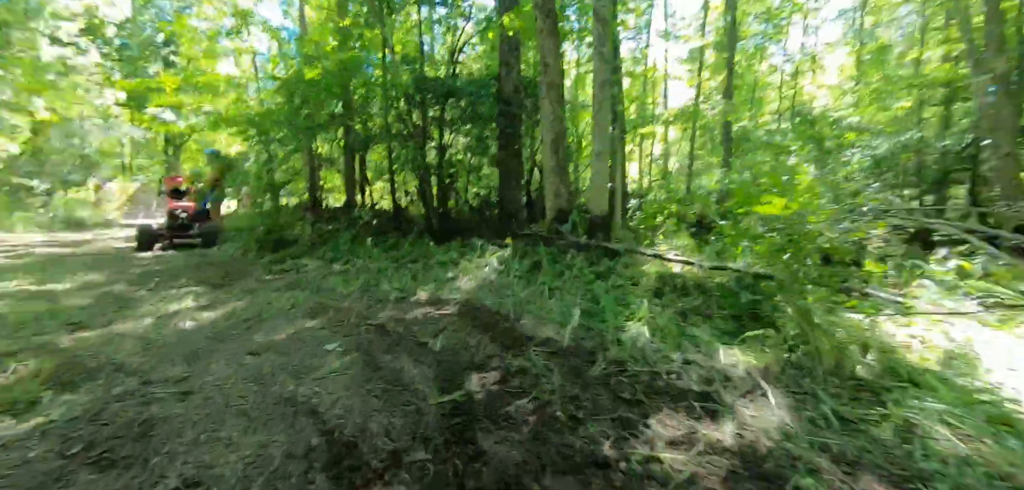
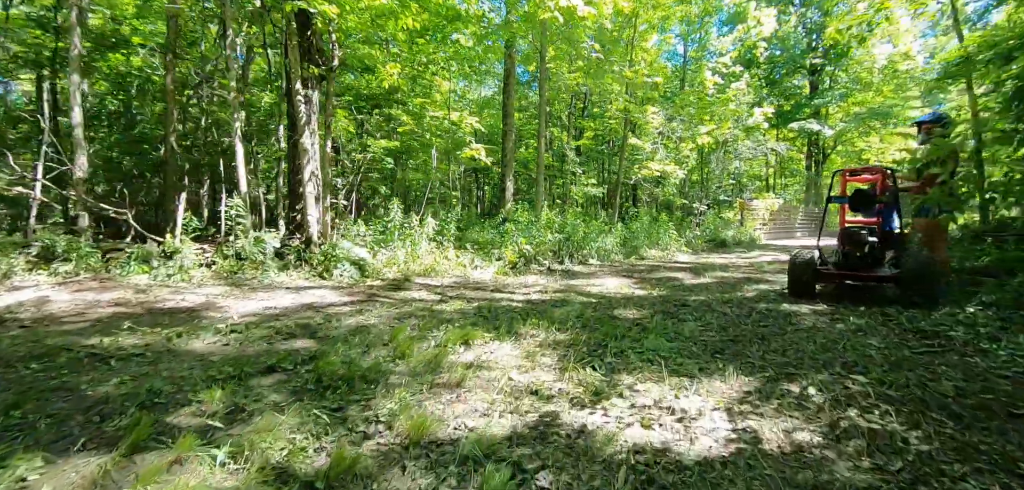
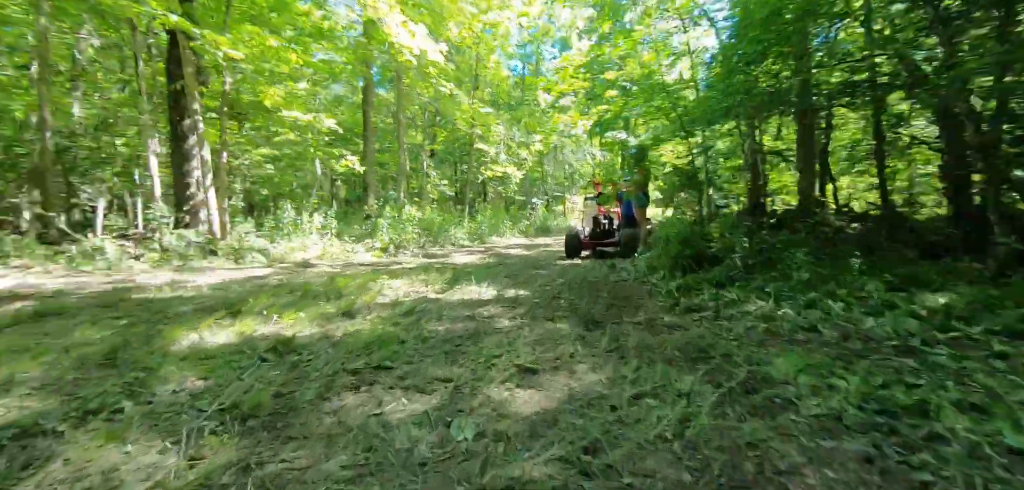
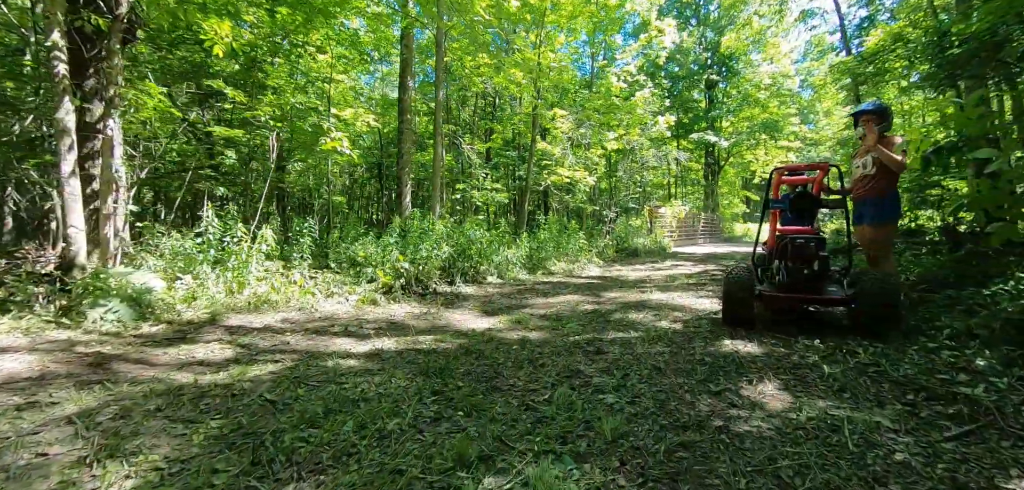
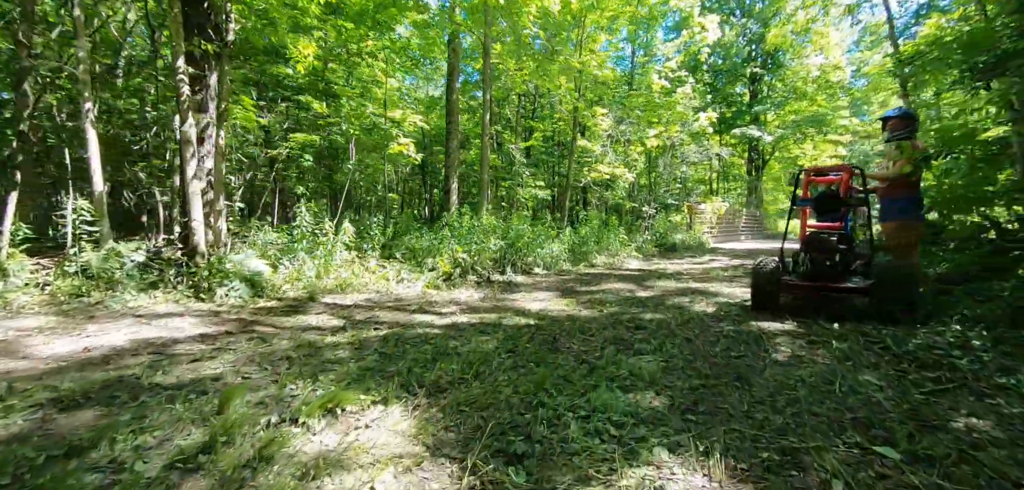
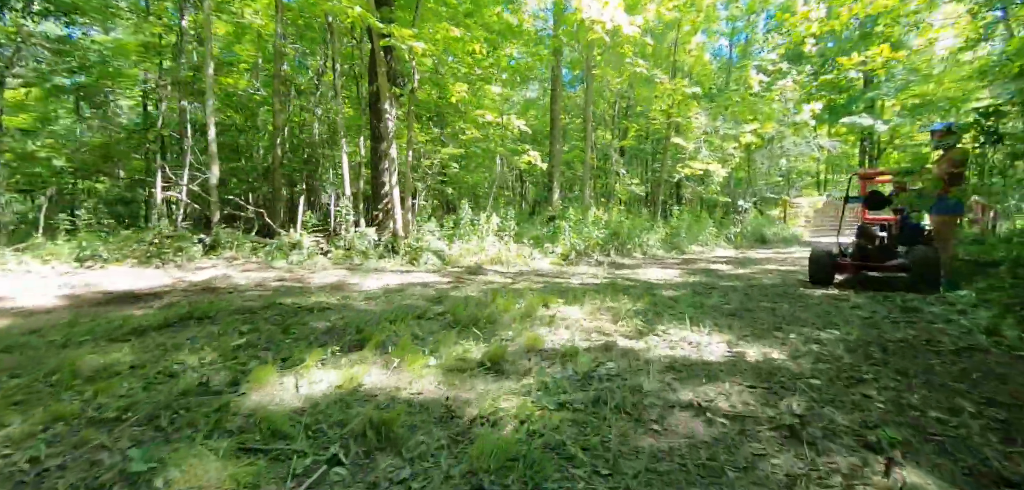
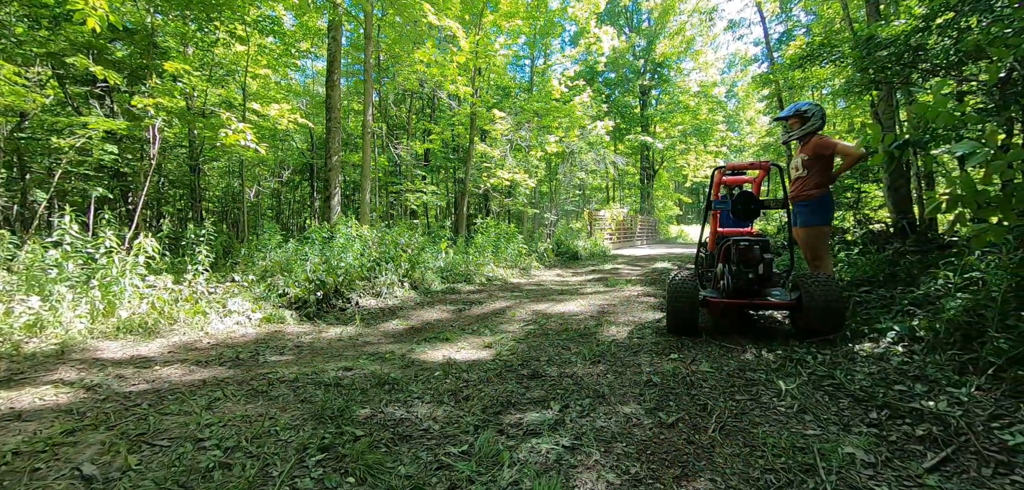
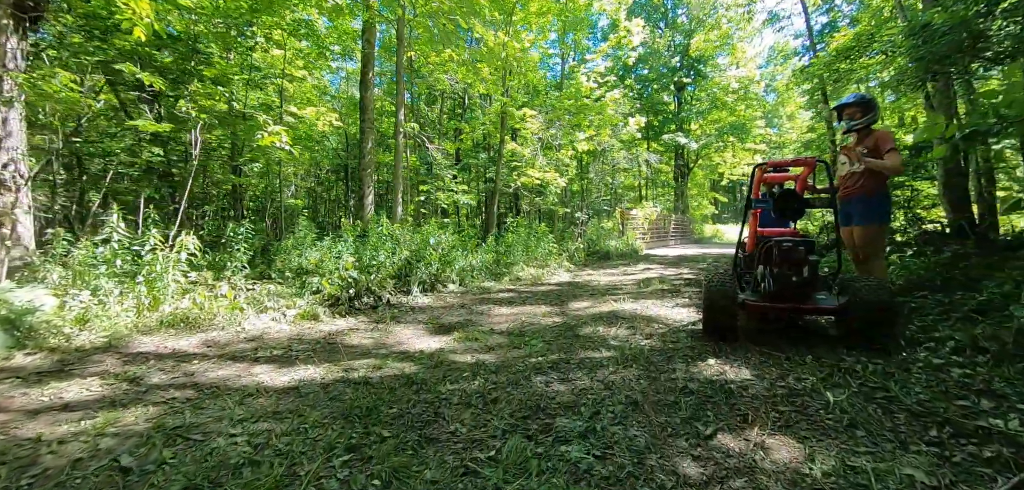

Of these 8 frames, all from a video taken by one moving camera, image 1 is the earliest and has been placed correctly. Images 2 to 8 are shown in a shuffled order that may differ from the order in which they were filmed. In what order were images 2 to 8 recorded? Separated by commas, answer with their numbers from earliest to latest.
3, 6, 2, 5, 4, 8, 7
